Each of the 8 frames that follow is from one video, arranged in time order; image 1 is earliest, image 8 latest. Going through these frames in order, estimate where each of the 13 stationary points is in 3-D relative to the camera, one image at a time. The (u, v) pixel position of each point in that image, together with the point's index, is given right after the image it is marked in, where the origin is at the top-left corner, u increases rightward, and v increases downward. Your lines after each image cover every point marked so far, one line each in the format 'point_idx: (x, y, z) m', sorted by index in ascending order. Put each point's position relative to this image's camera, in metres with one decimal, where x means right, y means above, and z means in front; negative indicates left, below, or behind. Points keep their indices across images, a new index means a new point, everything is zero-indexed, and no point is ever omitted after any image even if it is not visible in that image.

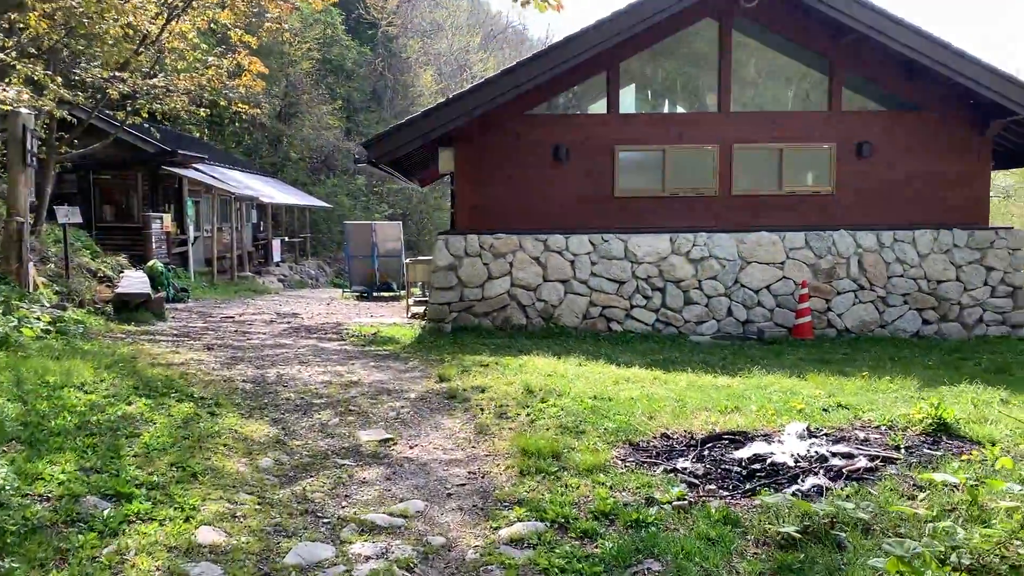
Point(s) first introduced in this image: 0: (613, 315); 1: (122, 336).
0: (+1.2, -0.3, +10.5) m
1: (-3.9, -0.5, +8.8) m
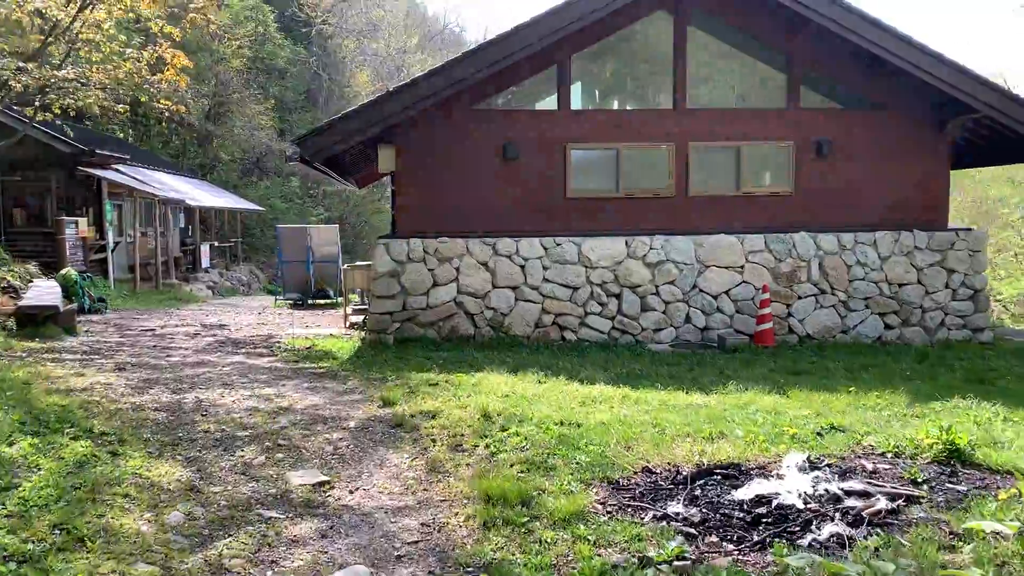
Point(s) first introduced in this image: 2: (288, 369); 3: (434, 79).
0: (+0.6, -0.4, +9.8) m
1: (-4.3, -0.6, +7.8) m
2: (-1.9, -0.7, +7.6) m
3: (-0.8, +2.2, +9.1) m
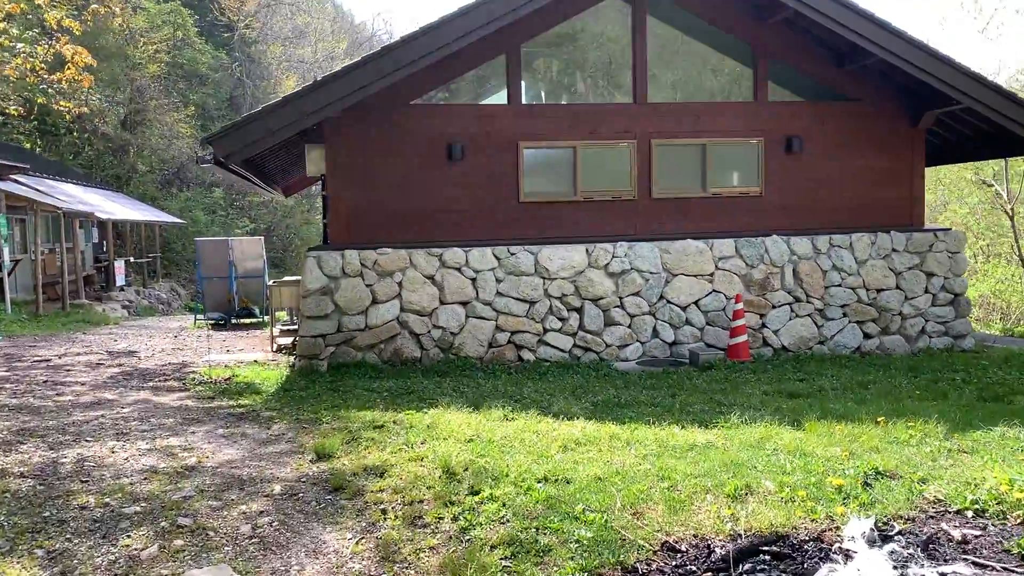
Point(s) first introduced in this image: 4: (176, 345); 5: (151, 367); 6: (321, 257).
0: (+0.1, -0.5, +8.8) m
1: (-4.7, -0.8, +6.4) m
2: (-2.3, -0.9, +6.3) m
3: (-1.3, +2.0, +8.0) m
4: (-4.4, -0.7, +11.4) m
5: (-3.7, -0.8, +9.0) m
6: (-1.8, +0.3, +8.4) m
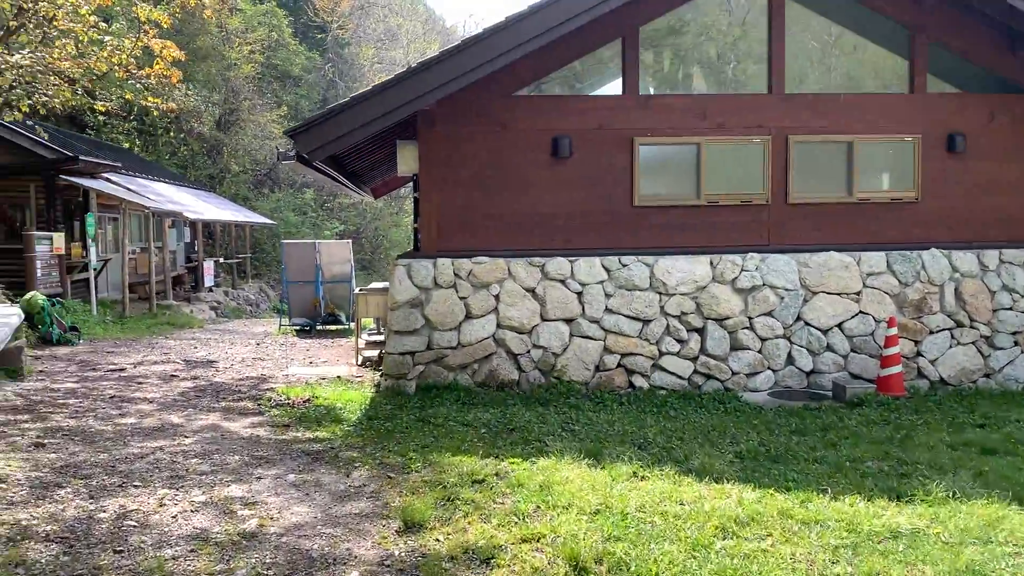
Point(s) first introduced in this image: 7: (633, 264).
0: (+1.1, -0.7, +7.7) m
1: (-3.9, -0.9, +5.7) m
2: (-1.5, -1.0, +5.5) m
3: (-0.3, +1.9, +7.0) m
4: (-3.1, -0.8, +10.7) m
5: (-2.7, -0.9, +8.3) m
6: (-0.9, +0.2, +7.5) m
7: (+1.1, +0.2, +7.7) m
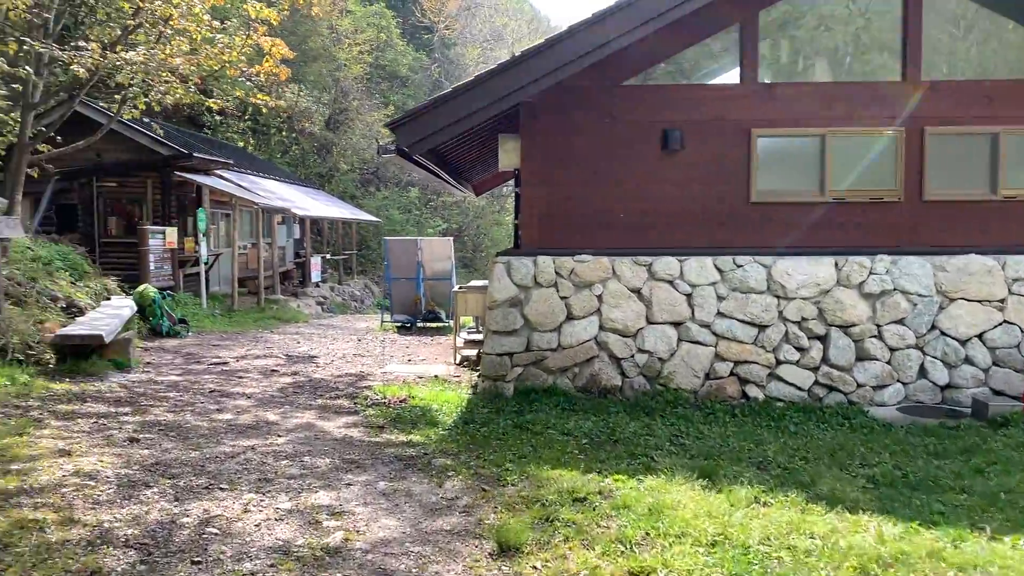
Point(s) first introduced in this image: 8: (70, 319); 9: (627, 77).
0: (+2.0, -0.7, +7.2) m
1: (-3.2, -0.8, +5.8) m
2: (-0.9, -0.9, +5.3) m
3: (+0.5, +1.9, +6.7) m
4: (-1.9, -0.8, +10.6) m
5: (-1.8, -0.8, +8.2) m
6: (0.0, +0.2, +7.2) m
7: (+1.9, +0.2, +7.1) m
8: (-4.9, -0.3, +9.7) m
9: (+1.0, +1.8, +7.2) m
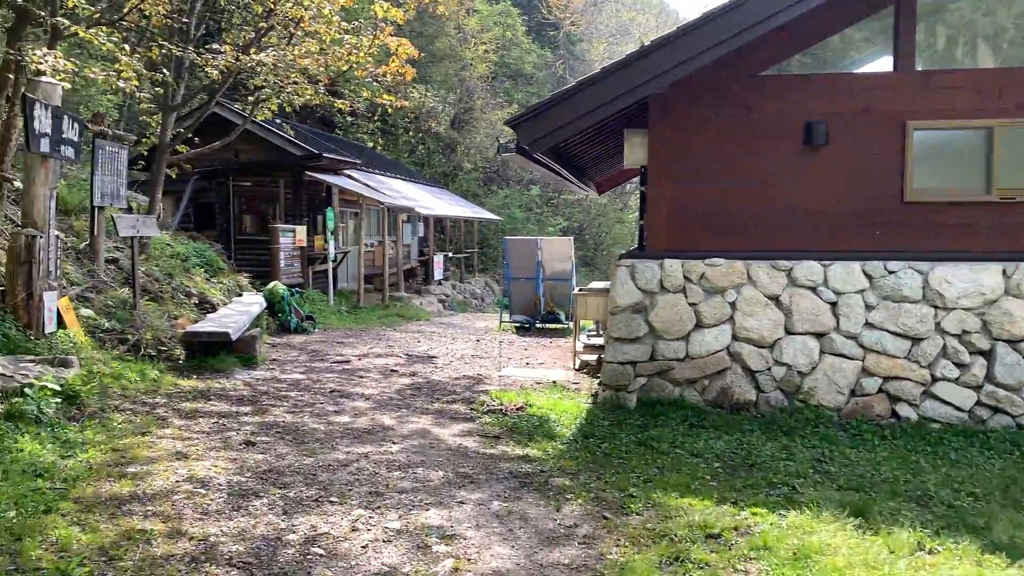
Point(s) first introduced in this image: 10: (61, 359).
0: (+2.9, -0.8, +6.5) m
1: (-2.4, -0.8, +5.9) m
2: (-0.2, -1.0, +5.0) m
3: (+1.4, +1.9, +6.2) m
4: (-0.4, -0.8, +10.5) m
5: (-0.6, -0.9, +8.0) m
6: (+1.0, +0.2, +6.8) m
7: (+2.9, +0.1, +6.5) m
8: (-3.5, -0.3, +9.9) m
9: (+1.9, +1.7, +6.7) m
10: (-3.0, -0.5, +5.8) m
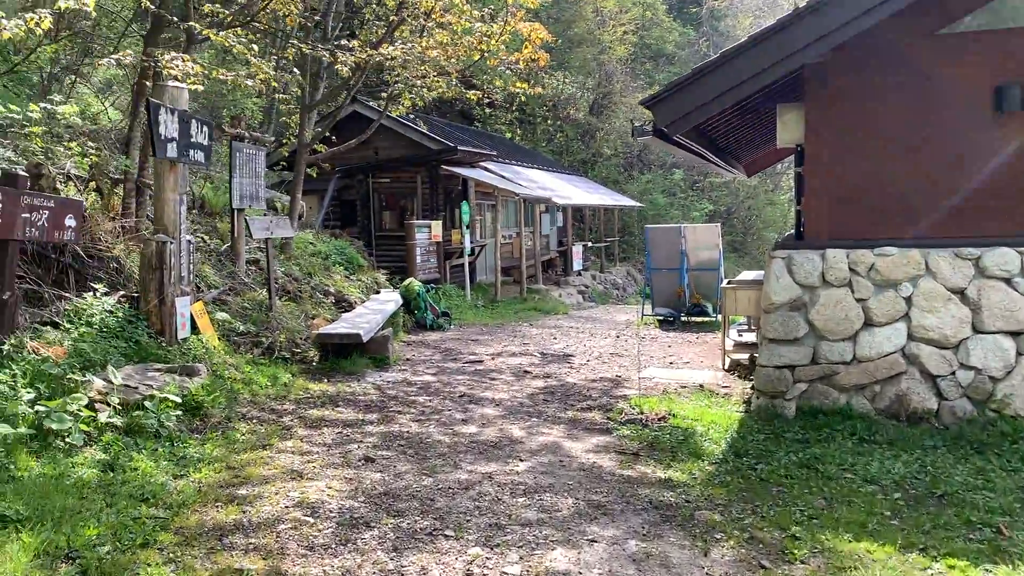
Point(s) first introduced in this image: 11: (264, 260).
0: (+3.8, -0.7, +5.5) m
1: (-1.5, -0.9, +5.7) m
2: (+0.5, -1.0, +4.5) m
3: (+2.3, +1.9, +5.4) m
4: (+1.2, -0.7, +9.9) m
5: (+0.6, -0.8, +7.5) m
6: (+1.9, +0.2, +6.0) m
7: (+3.8, +0.2, +5.4) m
8: (-2.0, -0.3, +9.9) m
9: (+2.9, +1.8, +5.8) m
10: (-2.1, -0.5, +5.7) m
11: (-2.8, +0.3, +10.0) m
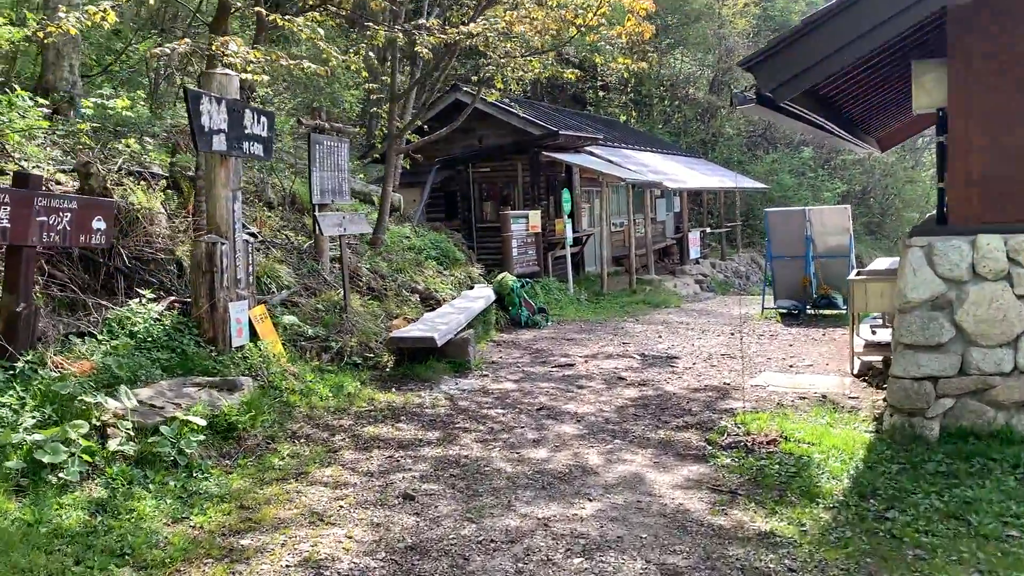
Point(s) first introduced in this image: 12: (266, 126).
0: (+4.2, -0.7, +4.1) m
1: (-1.1, -0.9, +5.1) m
2: (+0.8, -1.0, +3.6) m
3: (+2.6, +1.9, +4.2) m
4: (+2.2, -0.6, +8.9) m
5: (+1.3, -0.8, +6.6) m
6: (+2.4, +0.2, +4.9) m
7: (+4.1, +0.2, +4.1) m
8: (-0.9, -0.2, +9.3) m
9: (+3.2, +1.8, +4.5) m
10: (-1.7, -0.5, +5.2) m
11: (-1.8, +0.3, +9.5) m
12: (-1.8, +1.2, +6.5) m
